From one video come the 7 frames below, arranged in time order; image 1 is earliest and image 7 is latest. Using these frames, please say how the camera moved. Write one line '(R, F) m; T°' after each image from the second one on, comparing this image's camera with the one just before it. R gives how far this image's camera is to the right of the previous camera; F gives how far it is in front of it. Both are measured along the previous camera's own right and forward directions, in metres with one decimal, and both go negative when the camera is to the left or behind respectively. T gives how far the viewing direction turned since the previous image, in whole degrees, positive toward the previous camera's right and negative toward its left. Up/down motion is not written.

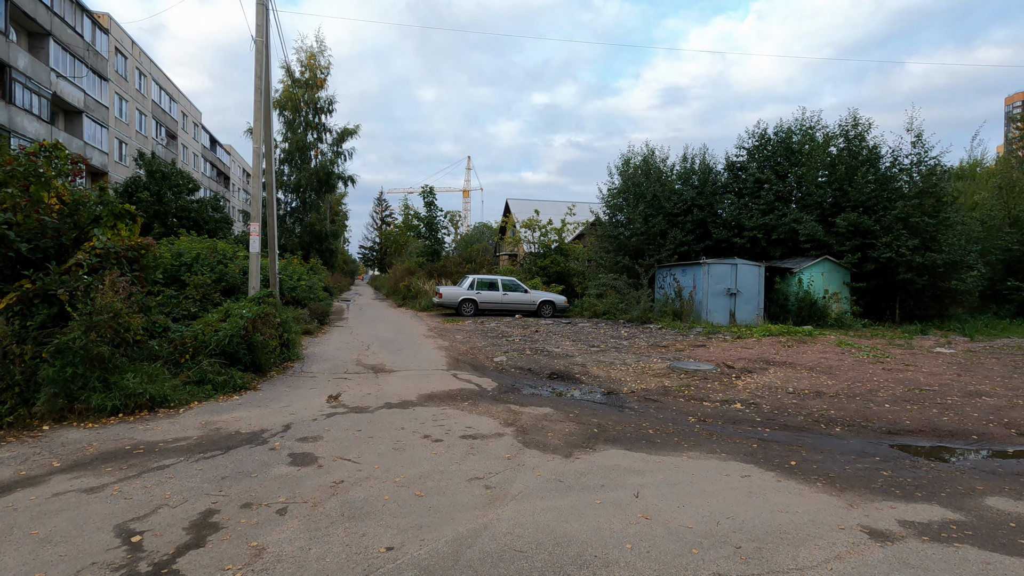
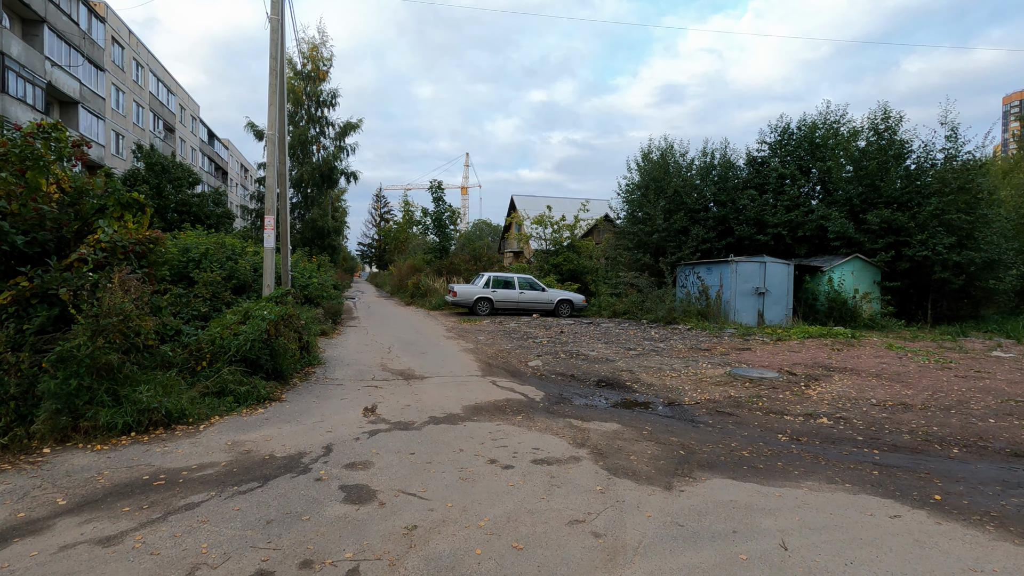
(-0.7, +0.8) m; 0°
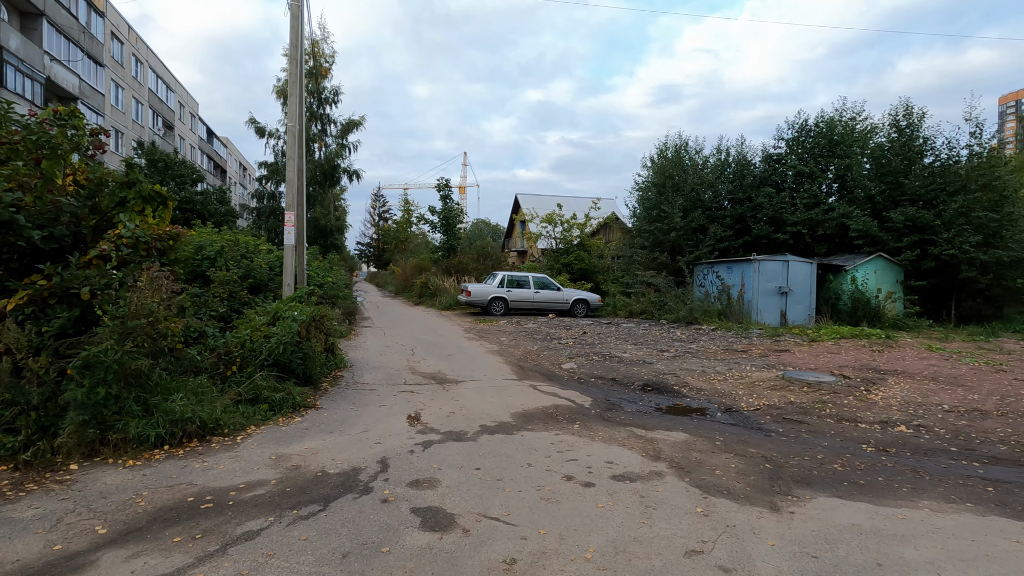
(-0.6, +0.4) m; 0°
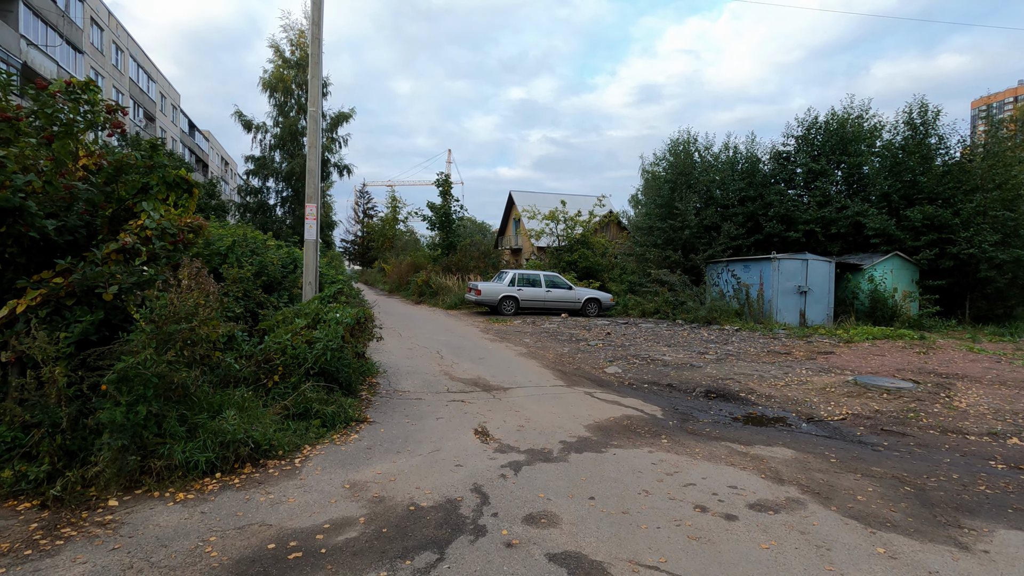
(-1.0, +0.6) m; +2°
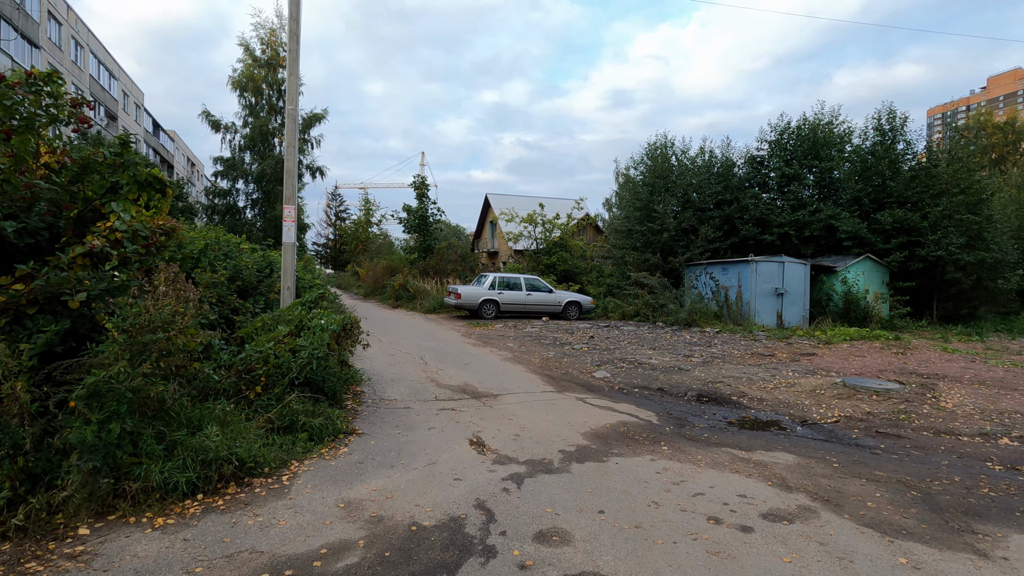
(-0.2, +0.2) m; +3°
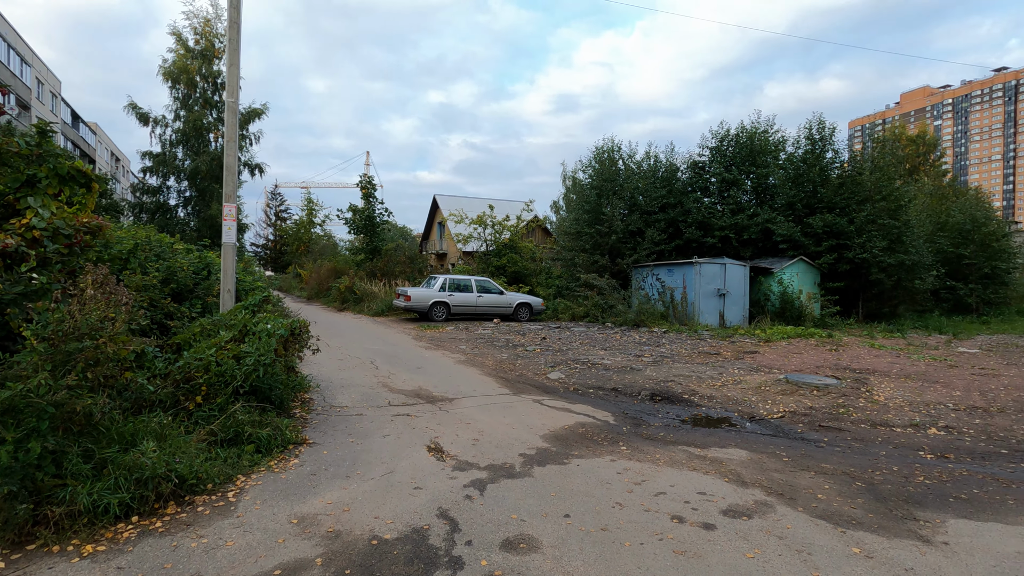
(-0.1, +0.1) m; +6°
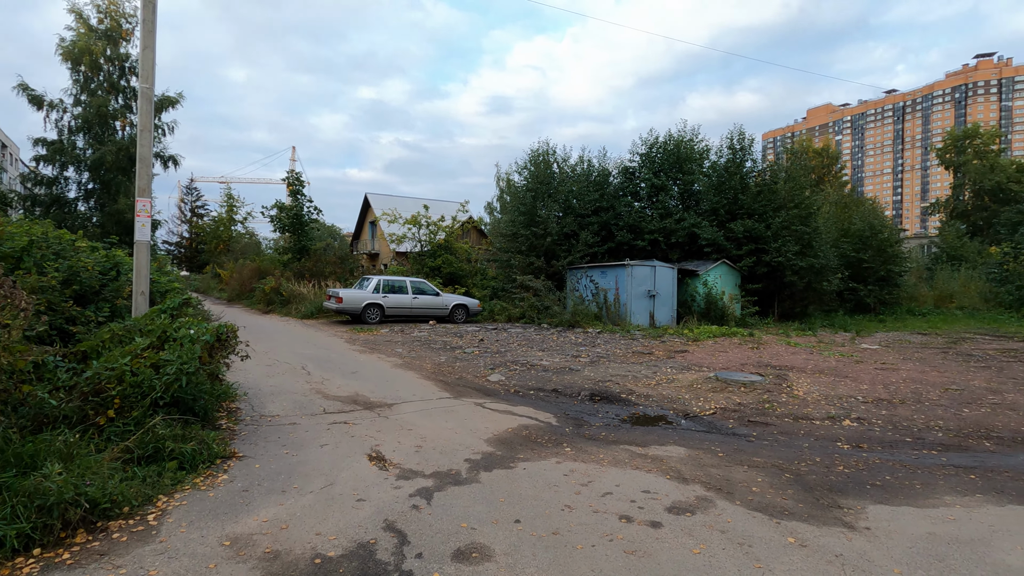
(-0.1, +0.1) m; +7°
